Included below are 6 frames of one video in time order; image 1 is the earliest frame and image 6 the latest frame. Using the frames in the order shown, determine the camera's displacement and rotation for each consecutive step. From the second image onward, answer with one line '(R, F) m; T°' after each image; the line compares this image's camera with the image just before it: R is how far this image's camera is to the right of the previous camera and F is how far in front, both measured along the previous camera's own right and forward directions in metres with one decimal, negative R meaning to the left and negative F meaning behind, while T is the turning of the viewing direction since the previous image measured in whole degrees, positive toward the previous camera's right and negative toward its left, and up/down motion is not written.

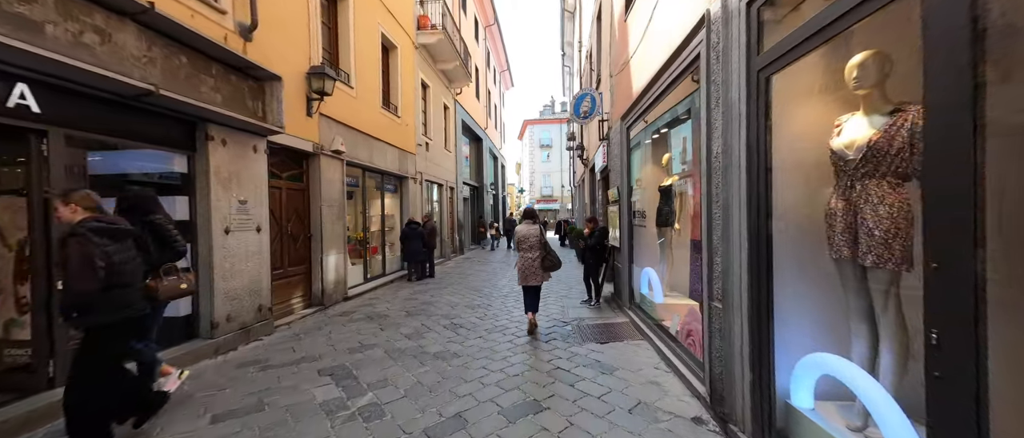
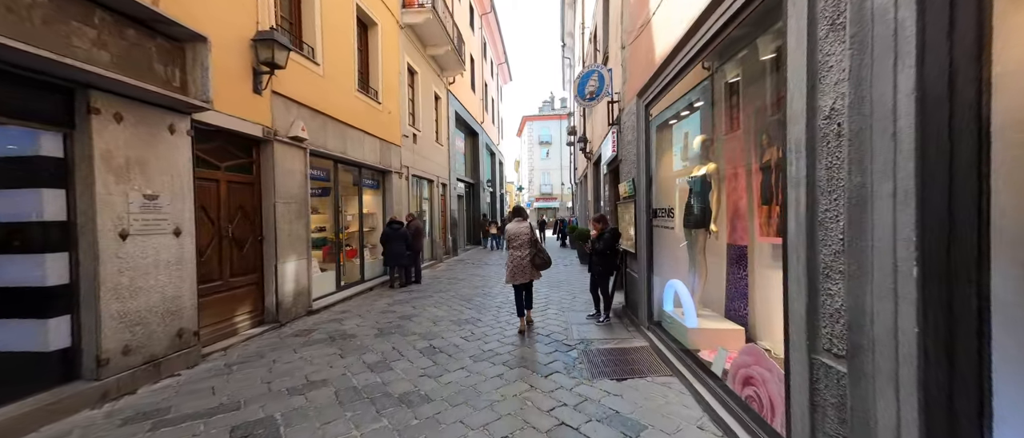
(+0.1, +1.0) m; 0°
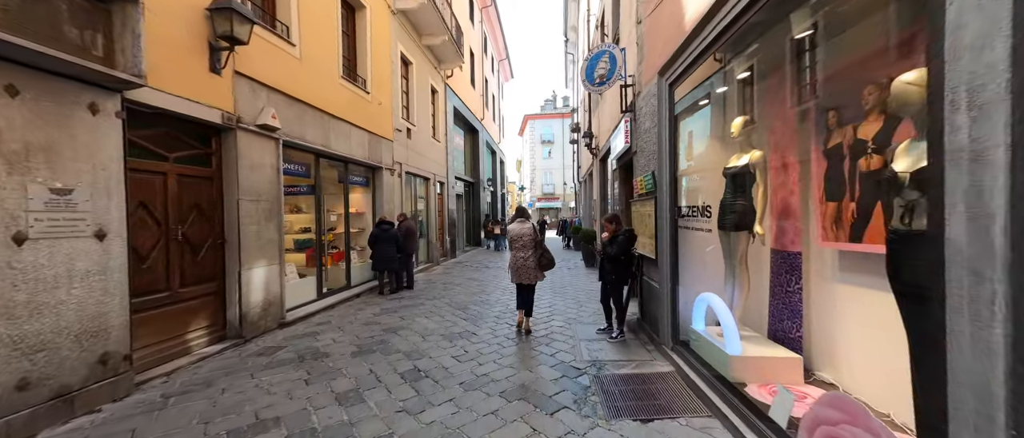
(0.0, +0.7) m; 0°
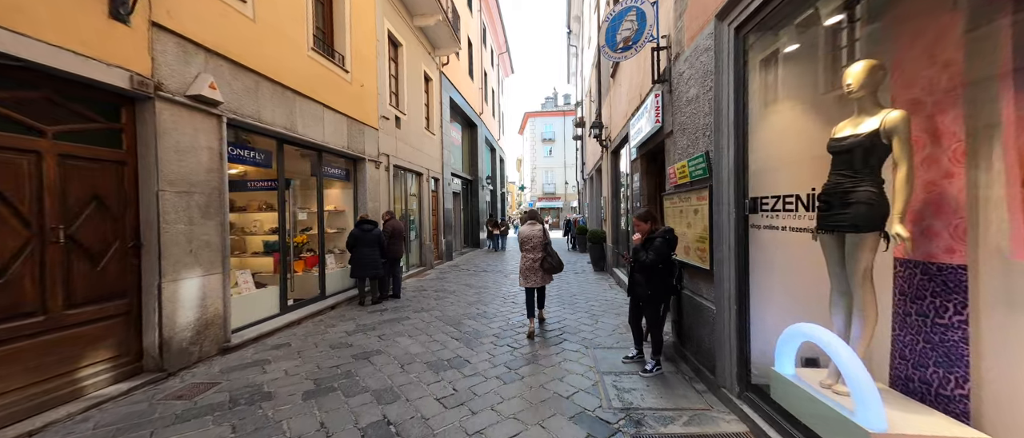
(0.0, +1.0) m; 0°
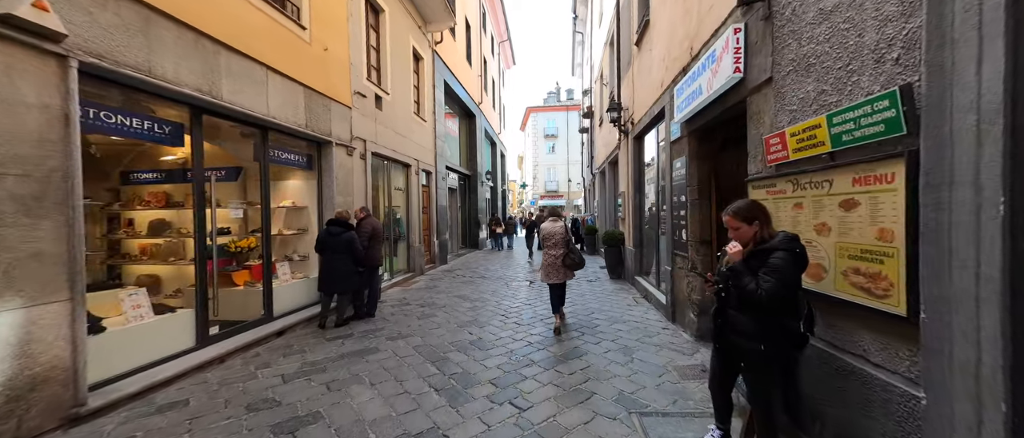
(0.0, +1.4) m; 0°
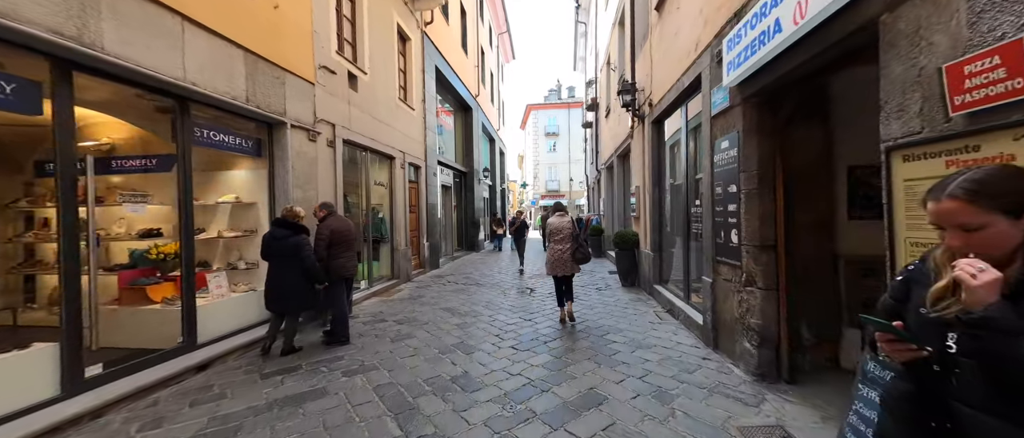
(+0.1, +1.1) m; 0°
